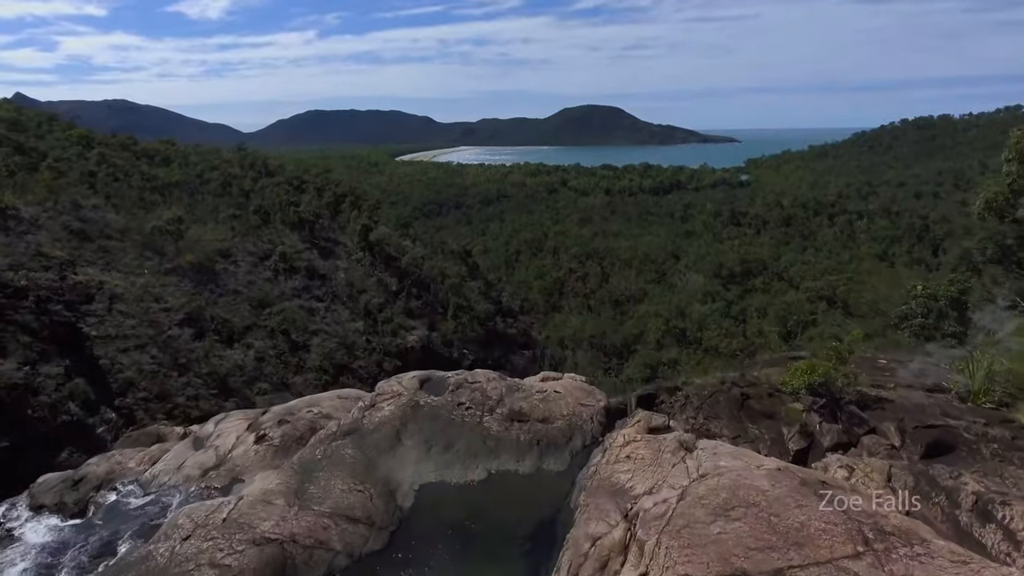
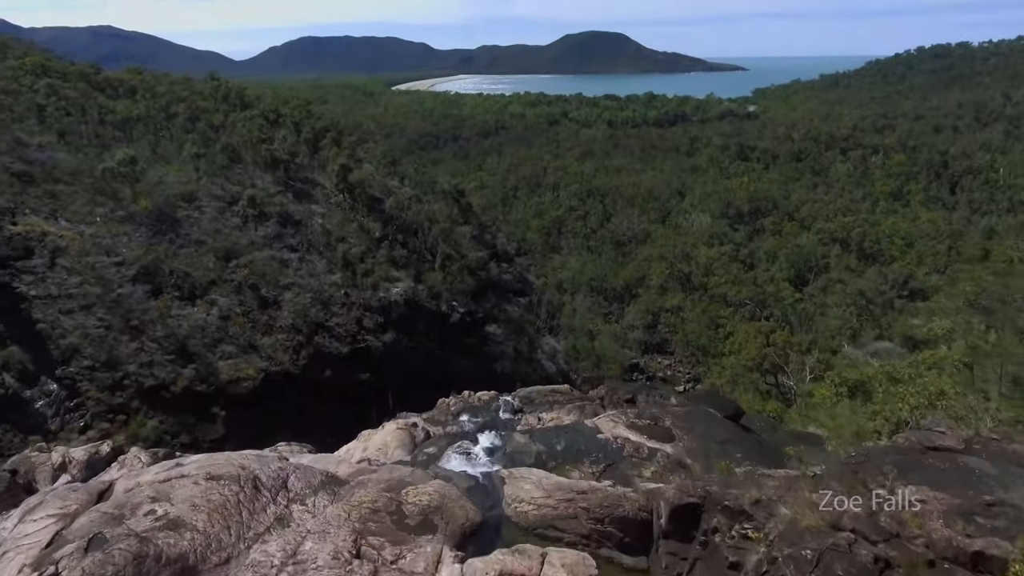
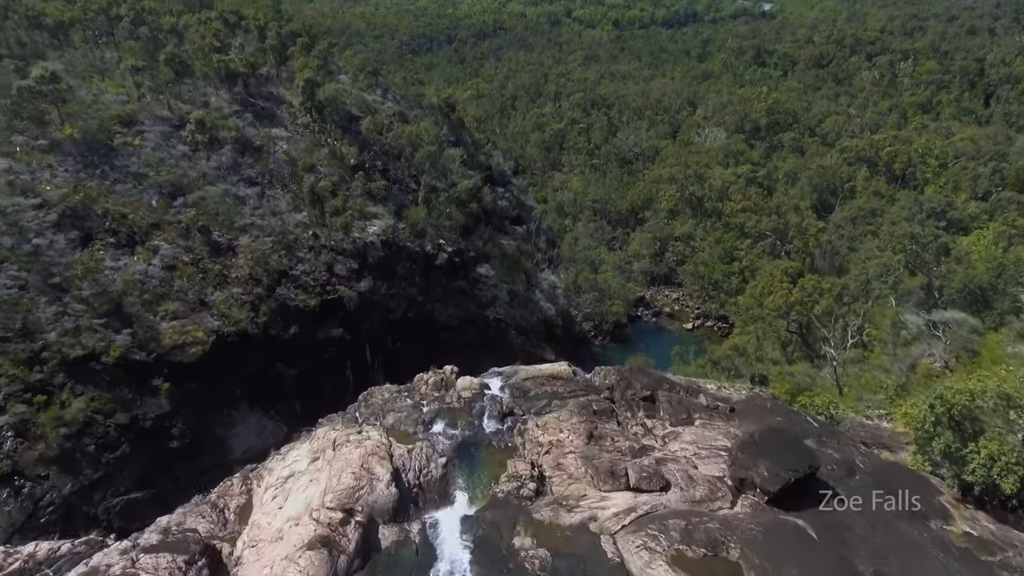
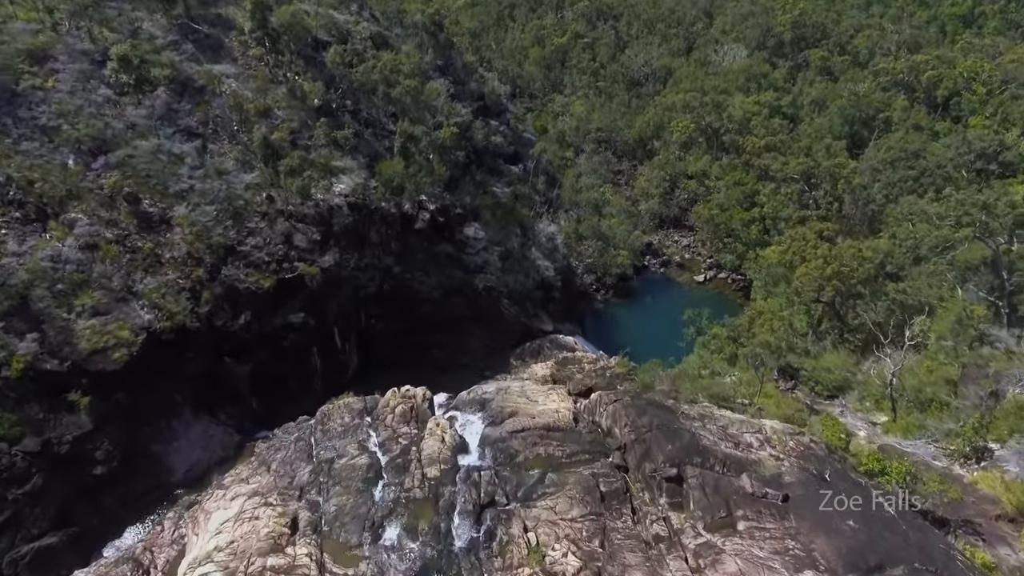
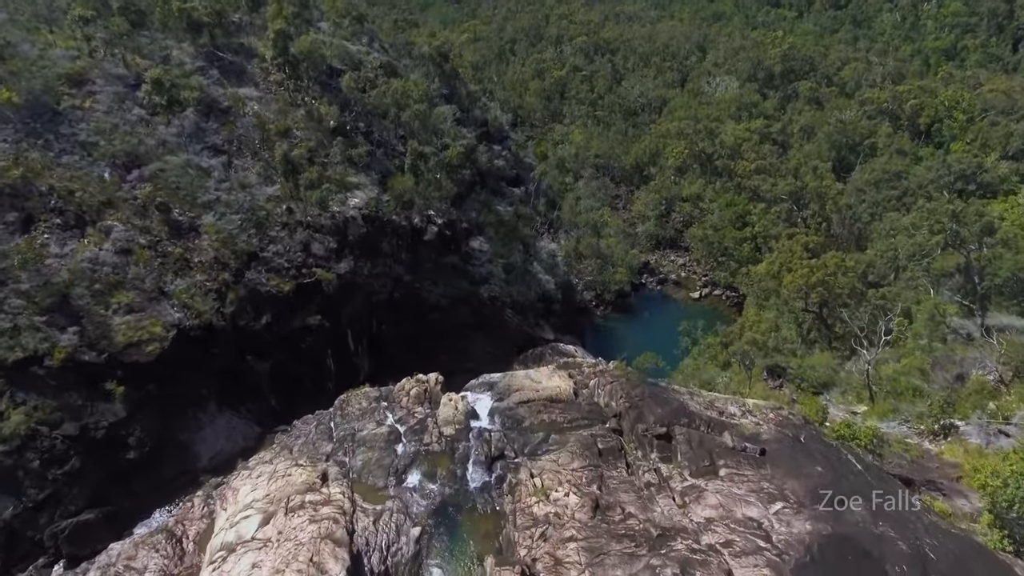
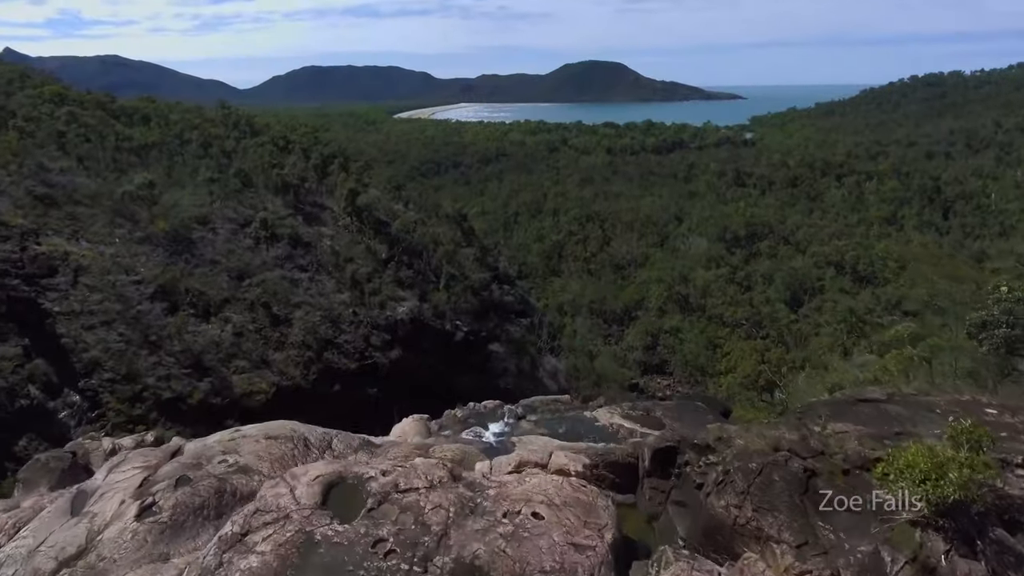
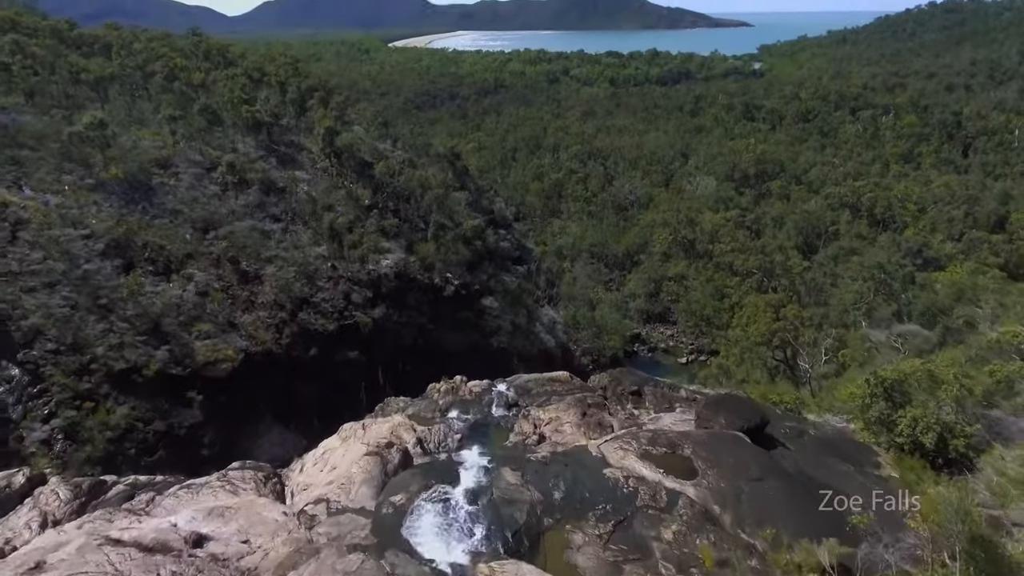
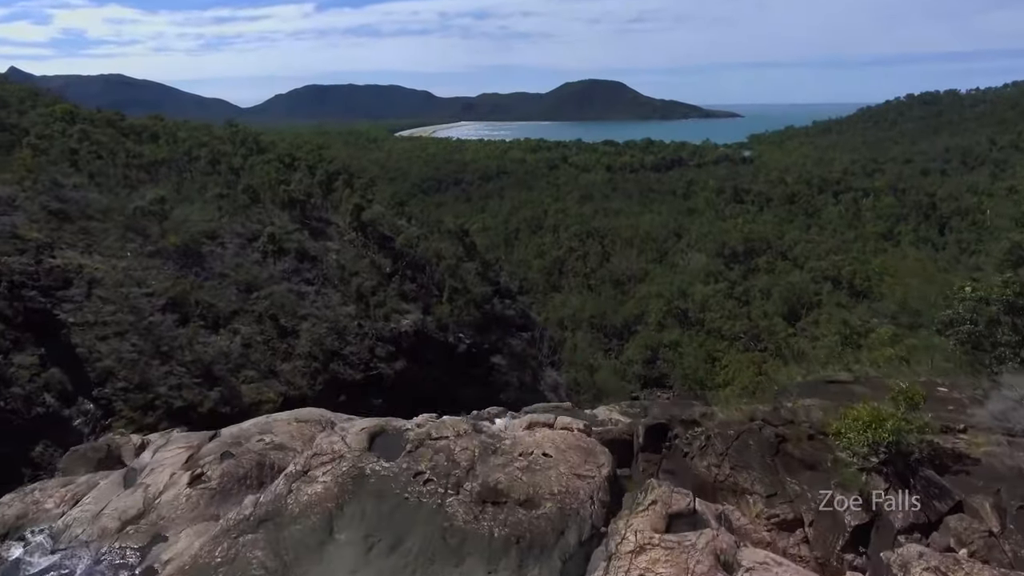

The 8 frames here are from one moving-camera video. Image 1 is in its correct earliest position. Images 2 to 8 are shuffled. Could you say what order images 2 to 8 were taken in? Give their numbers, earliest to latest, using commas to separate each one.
8, 6, 2, 7, 3, 5, 4
